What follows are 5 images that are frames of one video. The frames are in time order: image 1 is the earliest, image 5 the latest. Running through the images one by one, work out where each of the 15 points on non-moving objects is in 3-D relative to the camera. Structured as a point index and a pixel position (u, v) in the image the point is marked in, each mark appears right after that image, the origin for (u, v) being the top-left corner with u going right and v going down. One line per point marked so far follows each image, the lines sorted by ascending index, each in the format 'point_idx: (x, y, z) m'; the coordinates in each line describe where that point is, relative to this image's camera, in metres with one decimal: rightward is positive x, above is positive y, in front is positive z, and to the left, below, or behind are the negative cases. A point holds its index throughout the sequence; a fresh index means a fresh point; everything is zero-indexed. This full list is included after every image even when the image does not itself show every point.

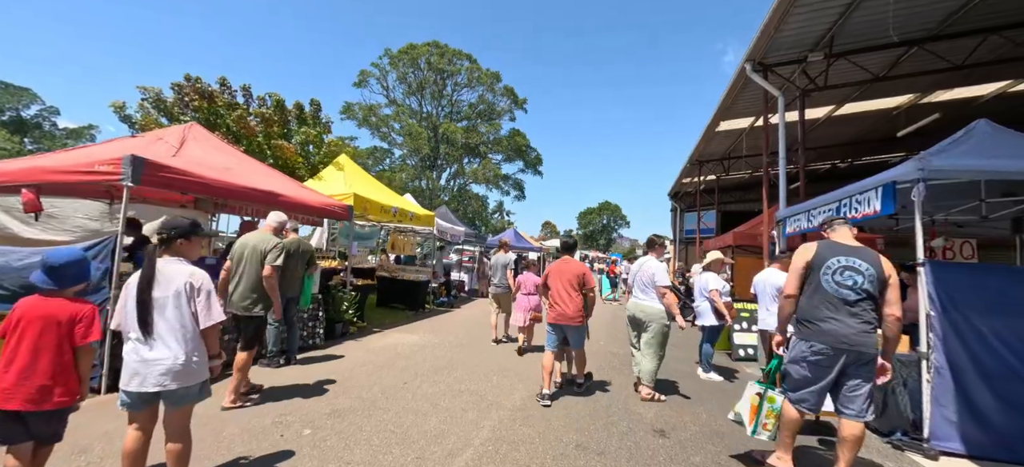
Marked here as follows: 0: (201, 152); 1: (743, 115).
0: (-5.1, +1.3, +6.4) m
1: (+6.4, +3.3, +10.9) m
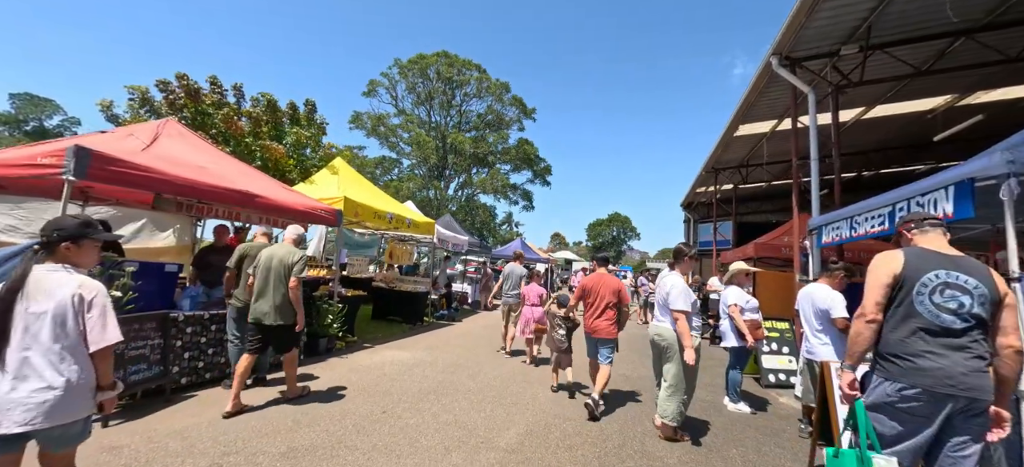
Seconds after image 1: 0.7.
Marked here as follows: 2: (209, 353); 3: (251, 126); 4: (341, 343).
0: (-5.0, +1.3, +5.9) m
1: (+6.5, +3.0, +10.2) m
2: (-3.8, -1.5, +5.0) m
3: (-5.8, +2.4, +8.7) m
4: (-3.3, -2.1, +7.6) m
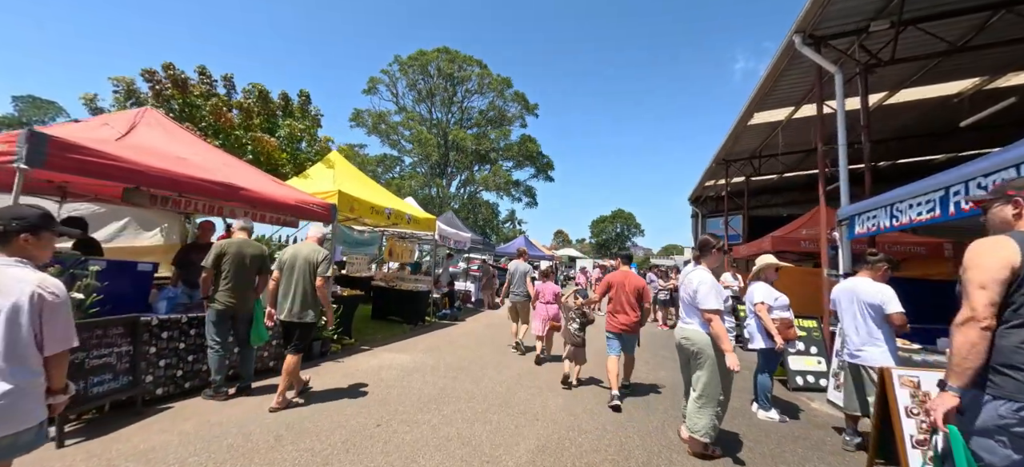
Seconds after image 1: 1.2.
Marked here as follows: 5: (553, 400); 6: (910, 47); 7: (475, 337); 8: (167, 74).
0: (-5.0, +1.3, +5.5) m
1: (+6.6, +3.2, +9.7) m
2: (-3.7, -1.5, +4.5) m
3: (-5.7, +2.4, +8.3) m
4: (-3.2, -2.0, +7.1) m
5: (+0.5, -2.1, +4.9) m
6: (+6.9, +3.2, +6.9) m
7: (-0.9, -2.4, +9.2) m
8: (-7.1, +3.3, +8.1) m
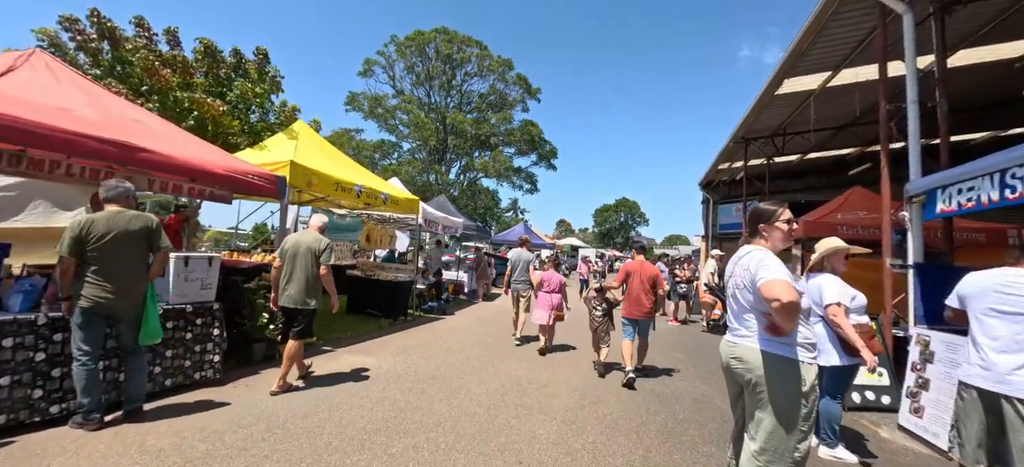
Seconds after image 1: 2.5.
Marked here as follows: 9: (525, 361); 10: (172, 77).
0: (-5.2, +1.6, +4.3) m
1: (+6.4, +3.5, +8.3) m
2: (-3.9, -1.2, +3.4) m
3: (-5.9, +2.8, +7.0) m
4: (-3.4, -1.7, +6.0) m
5: (+0.3, -1.8, +3.7) m
6: (+6.8, +3.5, +5.5) m
7: (-1.0, -2.1, +8.0) m
8: (-7.2, +3.6, +6.8) m
9: (+0.2, -2.0, +6.1) m
10: (-5.8, +2.7, +6.8) m
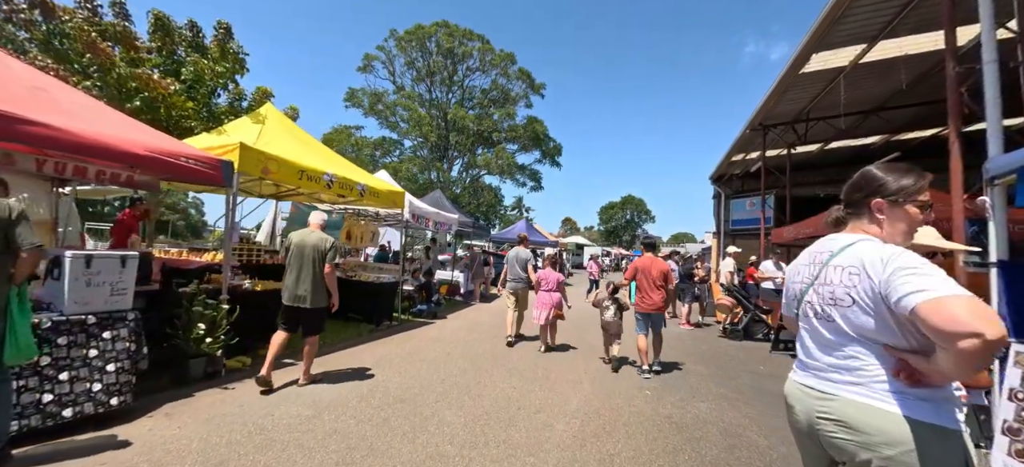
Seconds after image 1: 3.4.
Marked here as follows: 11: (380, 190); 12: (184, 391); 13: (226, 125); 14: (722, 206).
0: (-5.3, +1.7, +3.4) m
1: (+6.3, +3.6, +7.3) m
2: (-4.1, -1.2, +2.5) m
3: (-6.0, +2.8, +6.2) m
4: (-3.5, -1.6, +5.1) m
5: (+0.1, -1.8, +2.8) m
6: (+6.6, +3.6, +4.5) m
7: (-1.1, -2.0, +7.2) m
8: (-7.4, +3.7, +6.0) m
9: (+0.1, -1.9, +5.2) m
10: (-6.0, +2.7, +6.0) m
11: (-2.6, +0.9, +7.8) m
12: (-3.5, -1.7, +4.2) m
13: (-4.8, +1.8, +6.6) m
14: (+9.4, +1.2, +17.7) m
